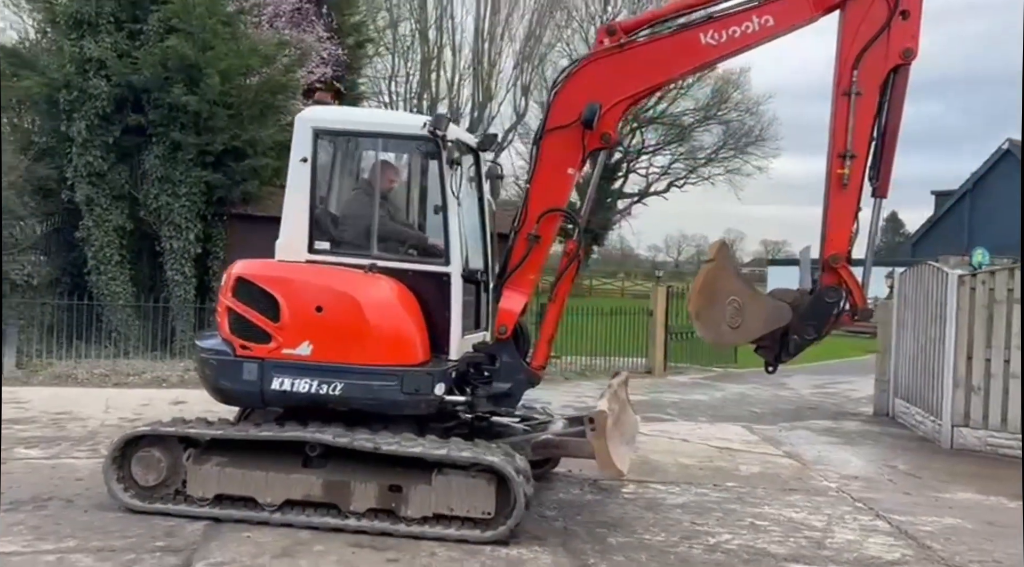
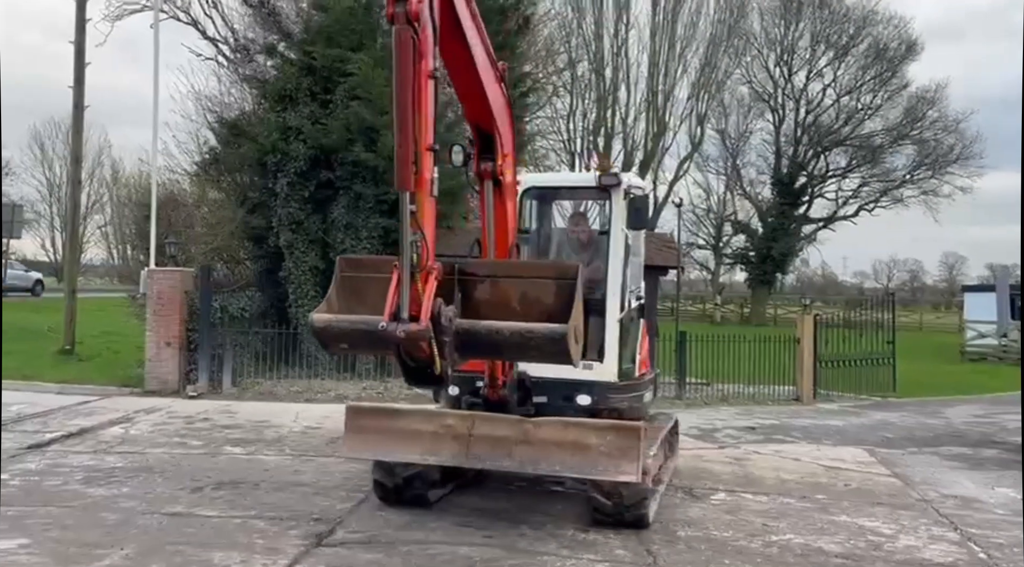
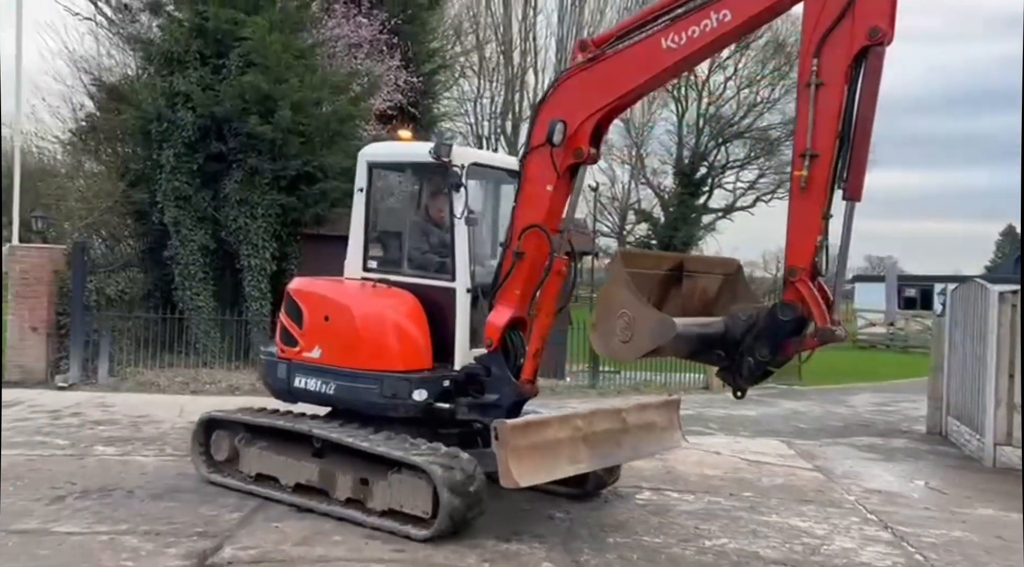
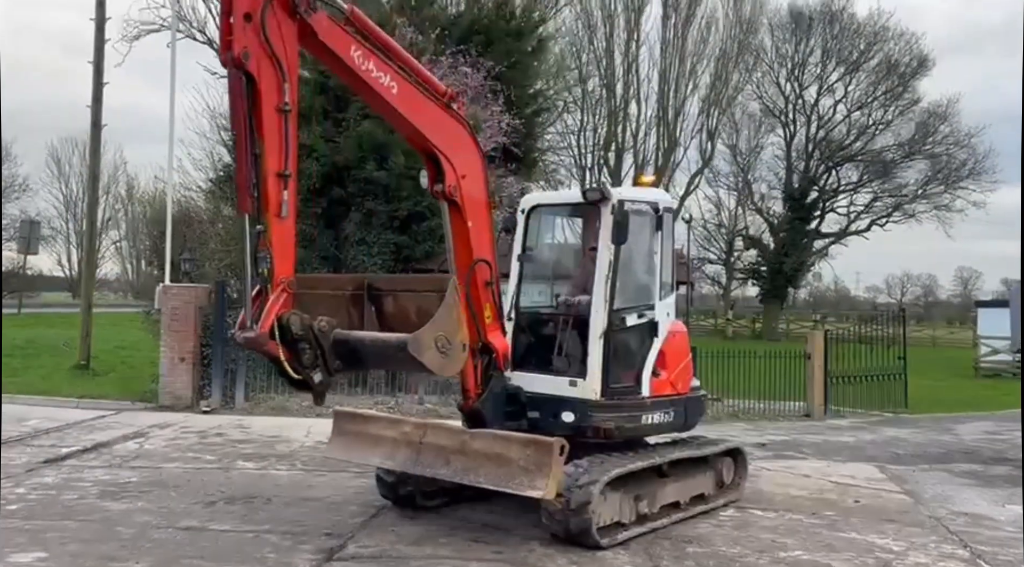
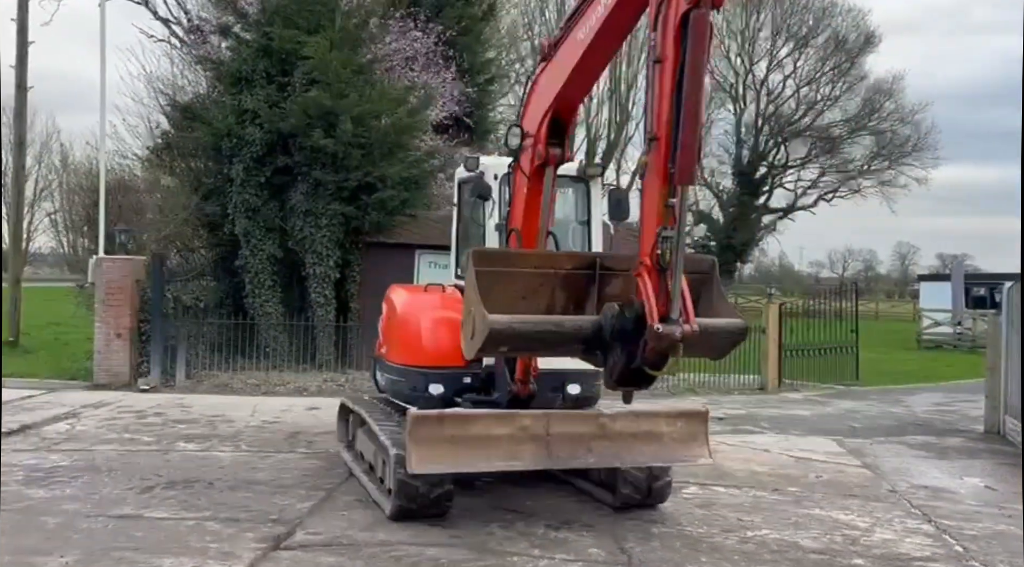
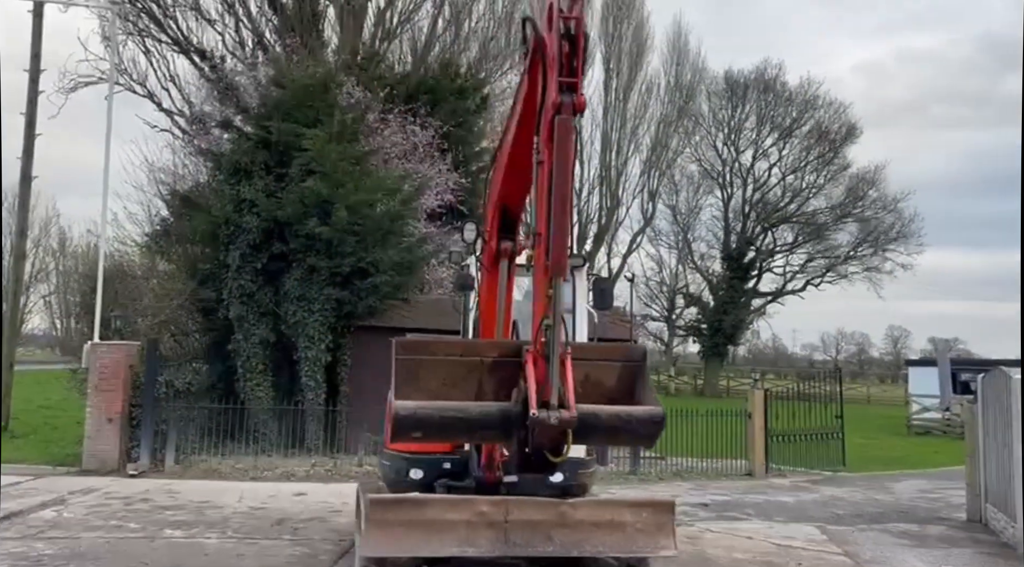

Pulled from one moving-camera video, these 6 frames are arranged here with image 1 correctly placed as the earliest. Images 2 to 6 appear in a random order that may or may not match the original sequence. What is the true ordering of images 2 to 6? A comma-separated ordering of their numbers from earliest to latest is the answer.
3, 5, 2, 4, 6
